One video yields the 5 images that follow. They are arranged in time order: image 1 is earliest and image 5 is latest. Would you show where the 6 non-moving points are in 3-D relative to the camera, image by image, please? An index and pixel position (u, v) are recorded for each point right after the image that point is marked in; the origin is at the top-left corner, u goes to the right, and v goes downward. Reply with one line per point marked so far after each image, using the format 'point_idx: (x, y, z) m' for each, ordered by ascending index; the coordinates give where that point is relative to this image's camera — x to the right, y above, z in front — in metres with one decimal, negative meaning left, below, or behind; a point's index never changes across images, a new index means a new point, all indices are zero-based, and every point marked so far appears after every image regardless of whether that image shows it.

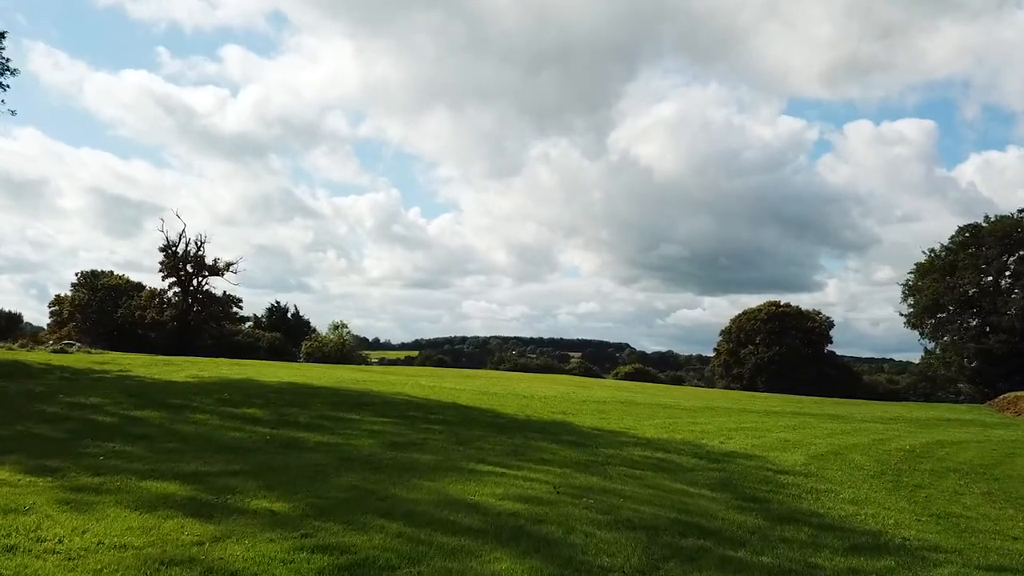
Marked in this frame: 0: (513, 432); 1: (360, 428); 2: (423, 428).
0: (0.0, -4.3, +19.2) m
1: (-4.2, -3.9, +17.9) m
2: (-2.6, -4.0, +18.7) m
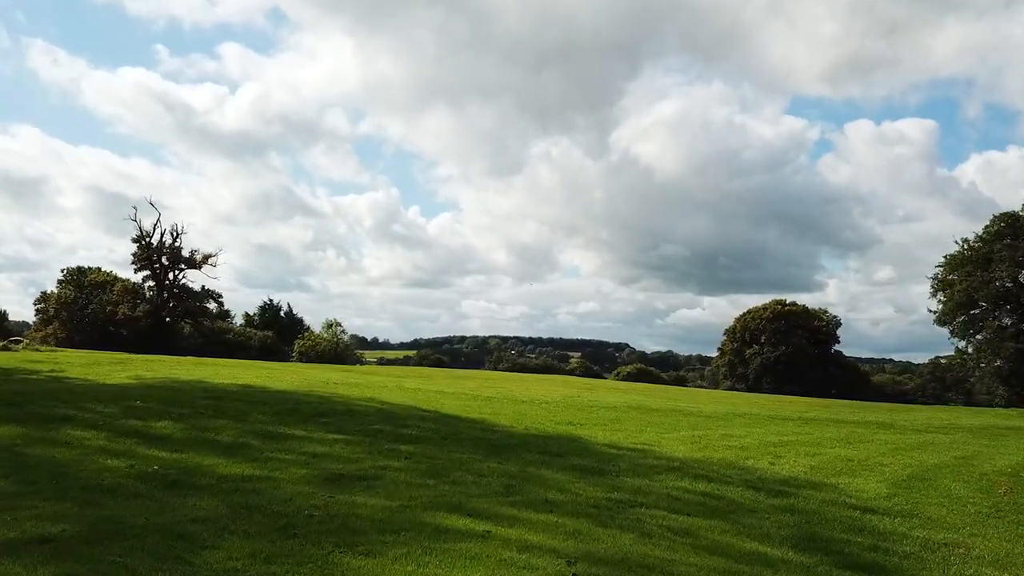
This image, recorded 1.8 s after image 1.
0: (-0.1, -3.7, +14.5) m
1: (-4.4, -3.3, +13.2) m
2: (-2.7, -3.5, +14.0) m
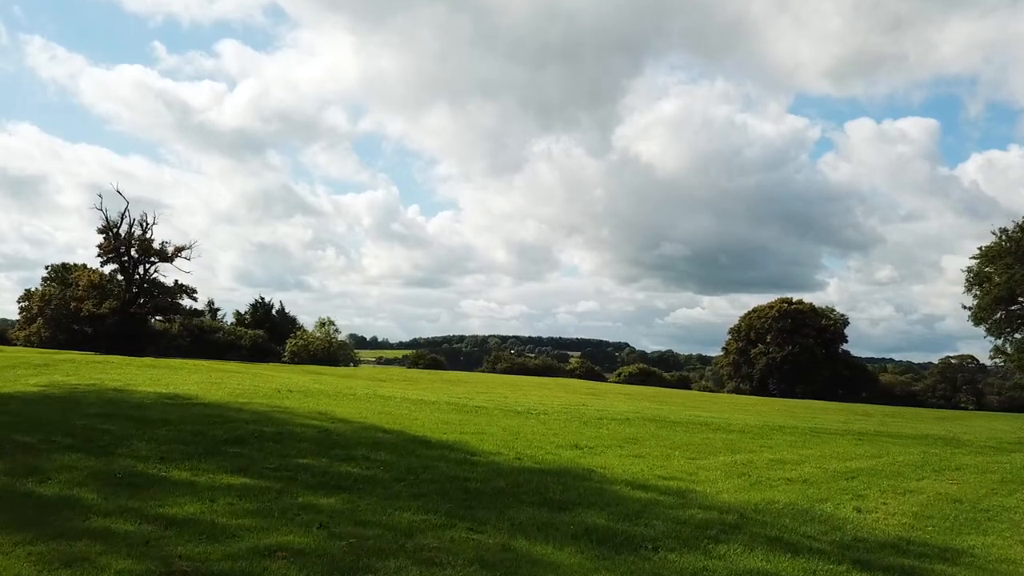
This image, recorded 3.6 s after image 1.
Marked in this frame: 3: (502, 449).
0: (-0.4, -3.3, +9.5) m
1: (-4.6, -2.9, +8.3) m
2: (-3.0, -3.0, +9.0) m
3: (-0.2, -3.9, +15.7) m
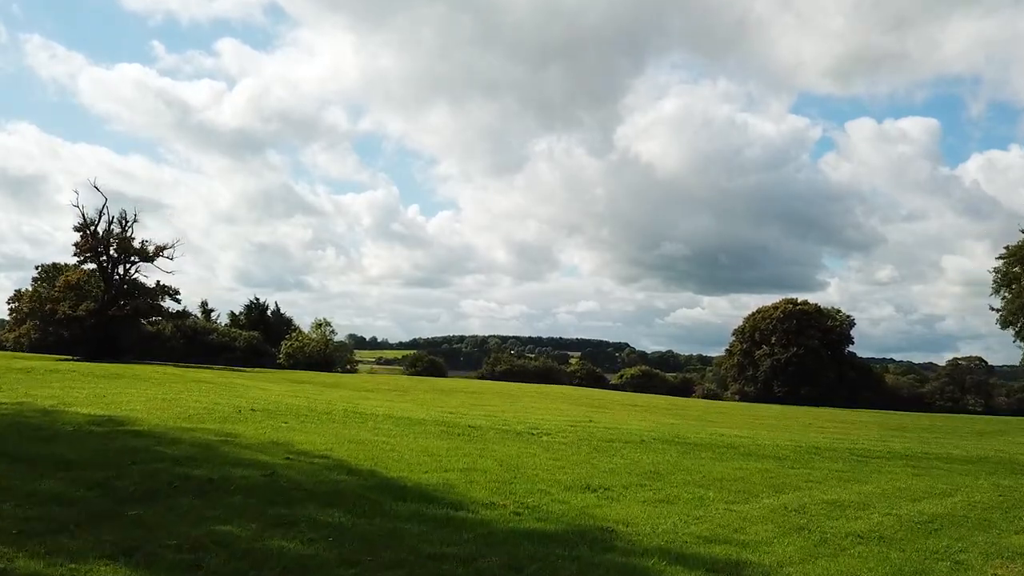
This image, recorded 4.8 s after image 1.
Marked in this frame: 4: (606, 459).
0: (-0.4, -3.4, +6.3) m
1: (-4.7, -3.0, +5.0) m
2: (-3.1, -3.1, +5.8) m
3: (-0.3, -4.0, +12.4) m
4: (+2.6, -4.7, +18.0) m
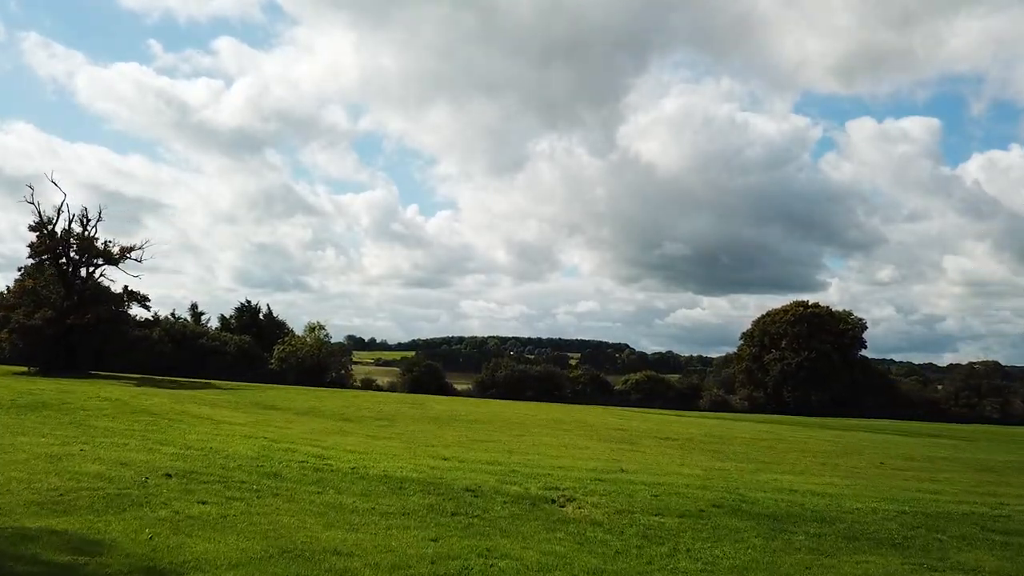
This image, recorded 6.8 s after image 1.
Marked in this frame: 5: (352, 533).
0: (-0.1, -3.9, +0.5) m
1: (-4.4, -3.5, -0.7) m
2: (-2.7, -3.6, +0.1) m
3: (+0.1, -4.4, +6.7) m
4: (+2.9, -5.2, +12.3) m
5: (-3.0, -4.6, +12.3) m
